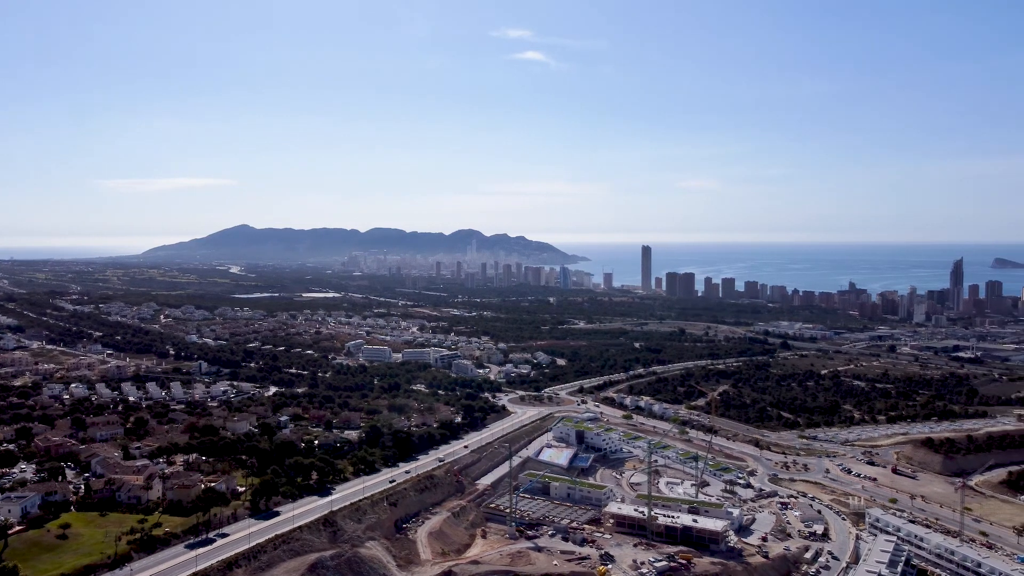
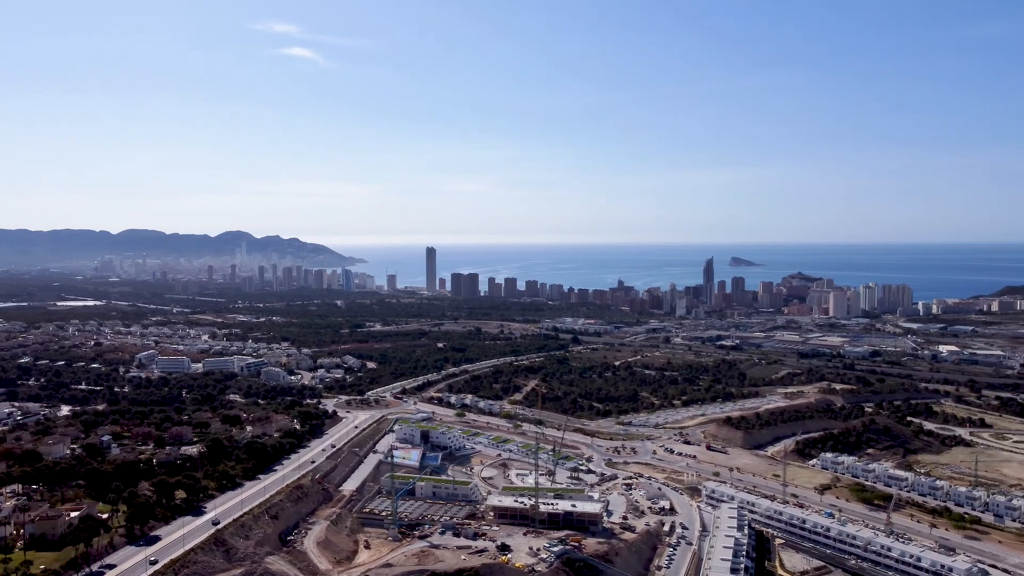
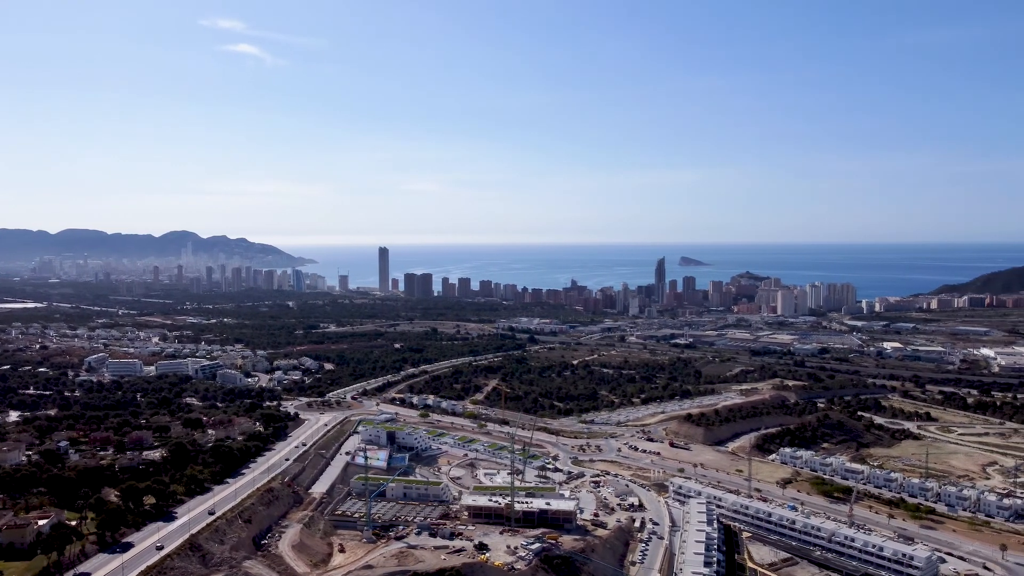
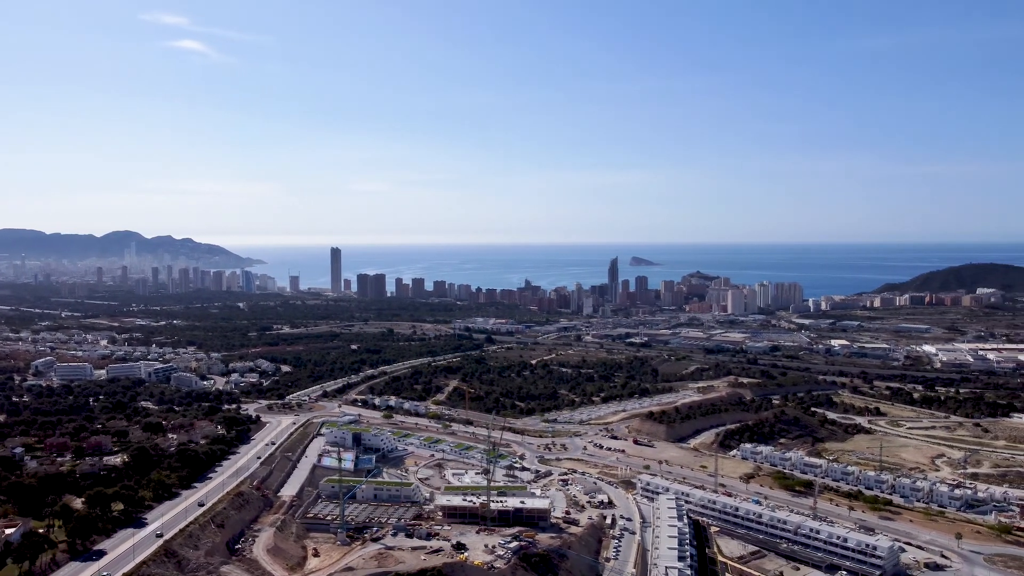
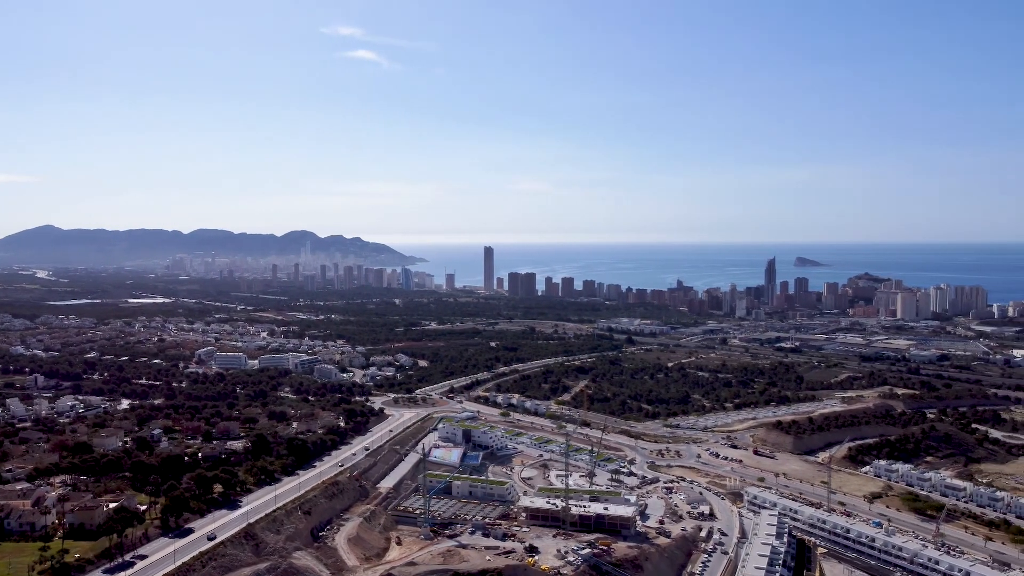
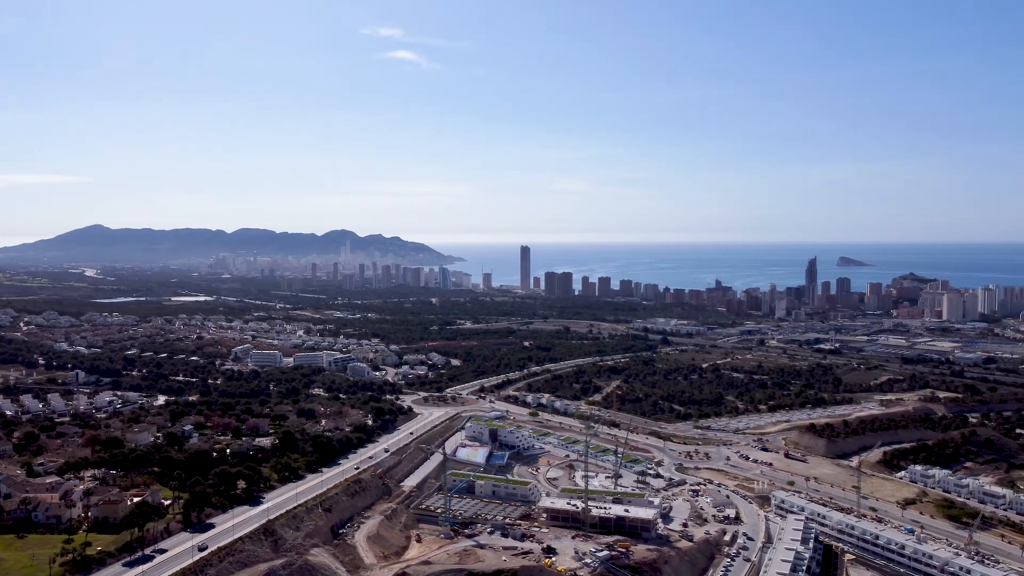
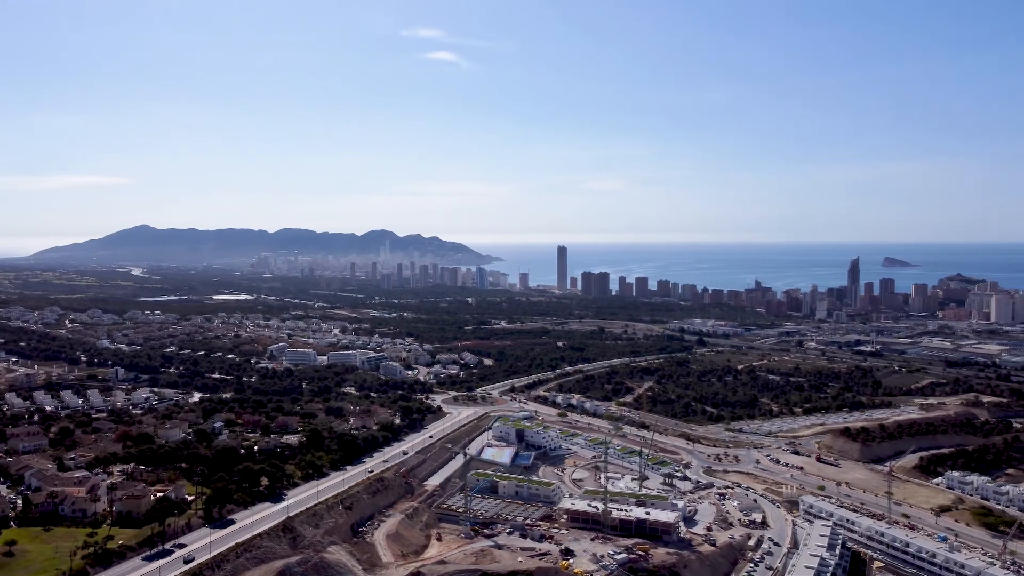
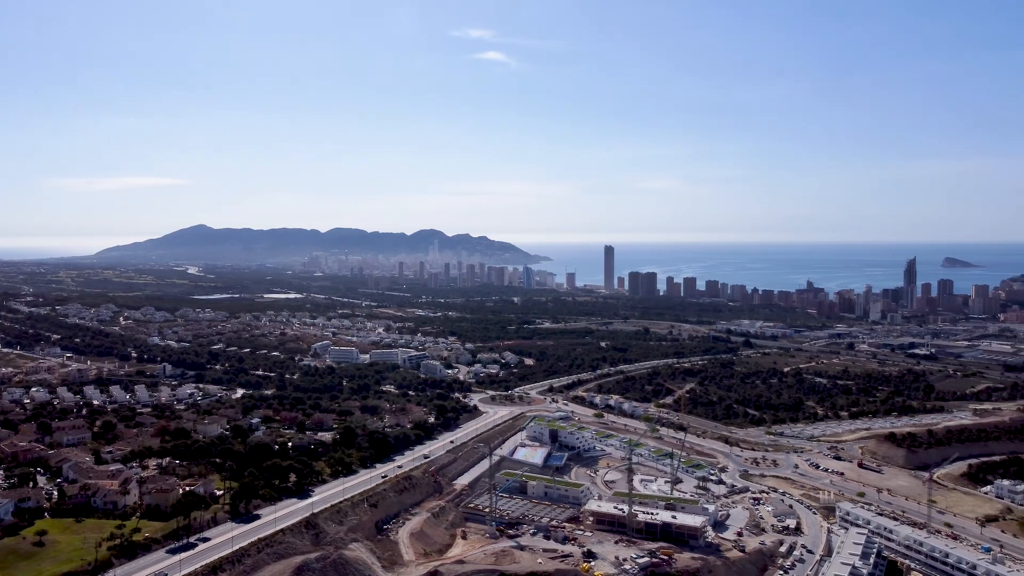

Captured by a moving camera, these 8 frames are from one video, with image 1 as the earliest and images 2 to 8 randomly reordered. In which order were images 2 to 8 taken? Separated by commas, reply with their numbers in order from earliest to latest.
8, 7, 6, 5, 2, 3, 4
